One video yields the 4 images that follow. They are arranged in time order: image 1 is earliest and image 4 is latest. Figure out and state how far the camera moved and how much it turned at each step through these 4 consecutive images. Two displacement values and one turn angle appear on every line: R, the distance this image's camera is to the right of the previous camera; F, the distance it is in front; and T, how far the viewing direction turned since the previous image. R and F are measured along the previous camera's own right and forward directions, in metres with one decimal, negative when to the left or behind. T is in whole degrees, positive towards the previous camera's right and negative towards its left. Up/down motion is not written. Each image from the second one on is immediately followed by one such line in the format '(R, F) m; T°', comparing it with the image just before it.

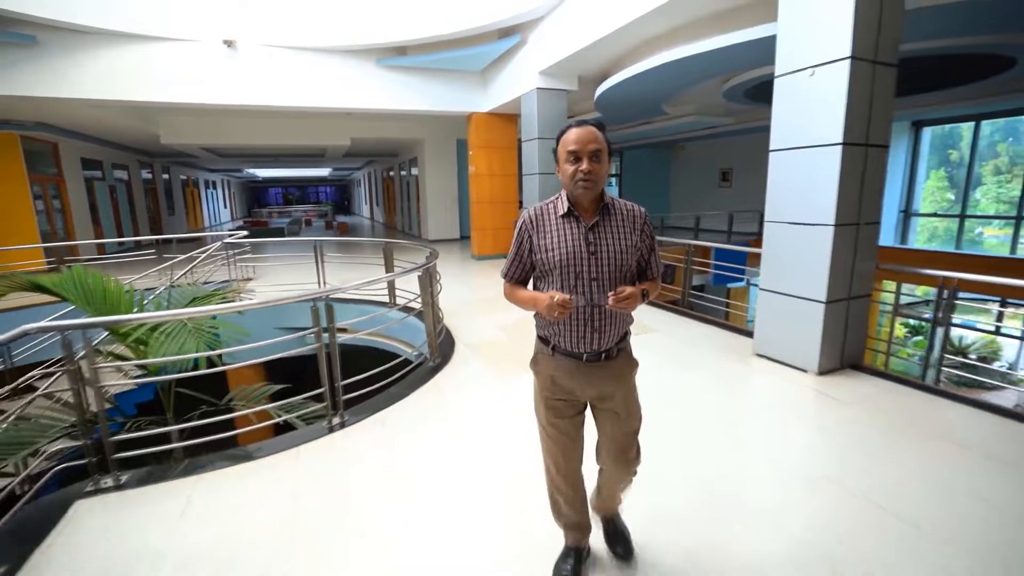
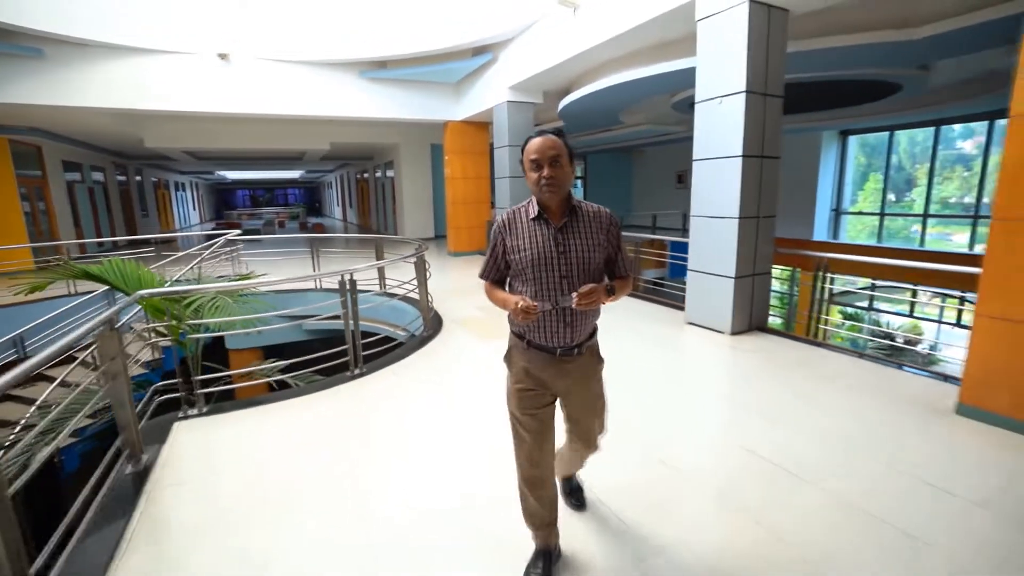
(-0.1, -0.8) m; +3°
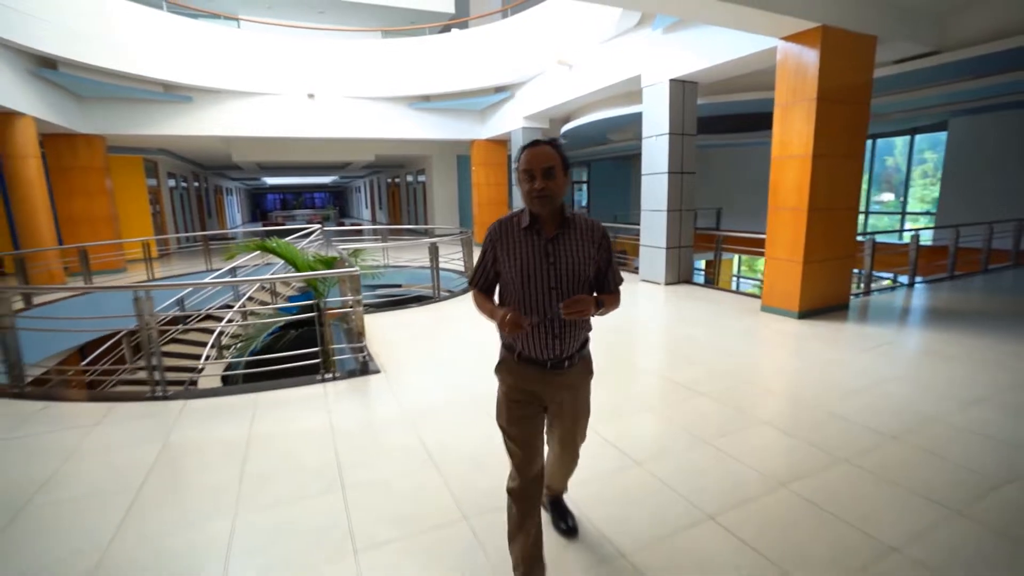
(0.0, -2.4) m; -1°
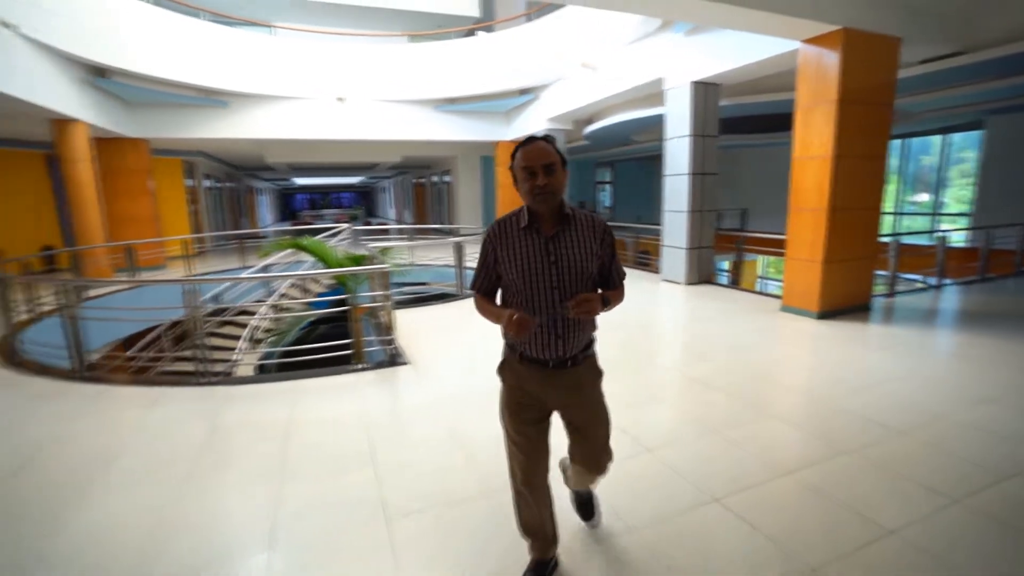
(0.0, -0.1) m; -3°
